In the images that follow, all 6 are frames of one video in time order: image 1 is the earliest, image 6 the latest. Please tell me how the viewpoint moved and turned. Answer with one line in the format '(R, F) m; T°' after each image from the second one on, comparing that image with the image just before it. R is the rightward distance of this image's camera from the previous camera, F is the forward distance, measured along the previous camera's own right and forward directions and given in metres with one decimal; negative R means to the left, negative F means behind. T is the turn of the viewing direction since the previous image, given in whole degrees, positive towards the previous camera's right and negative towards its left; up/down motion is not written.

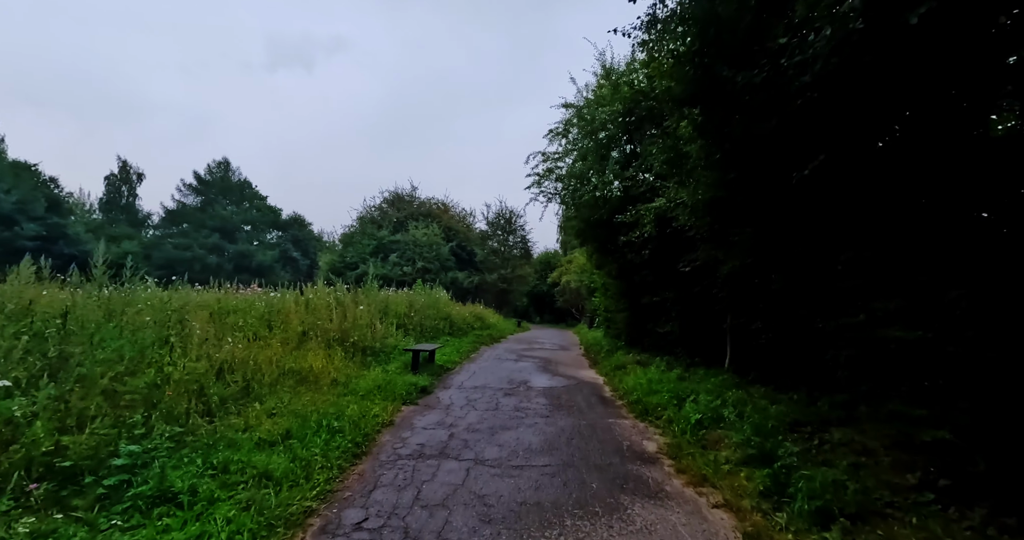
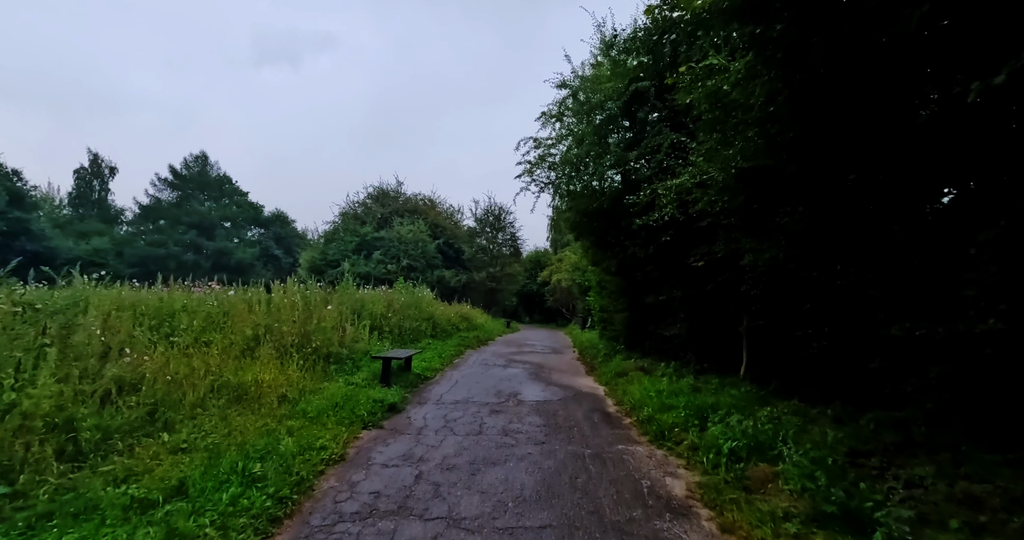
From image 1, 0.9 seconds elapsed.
(0.0, +1.2) m; +1°
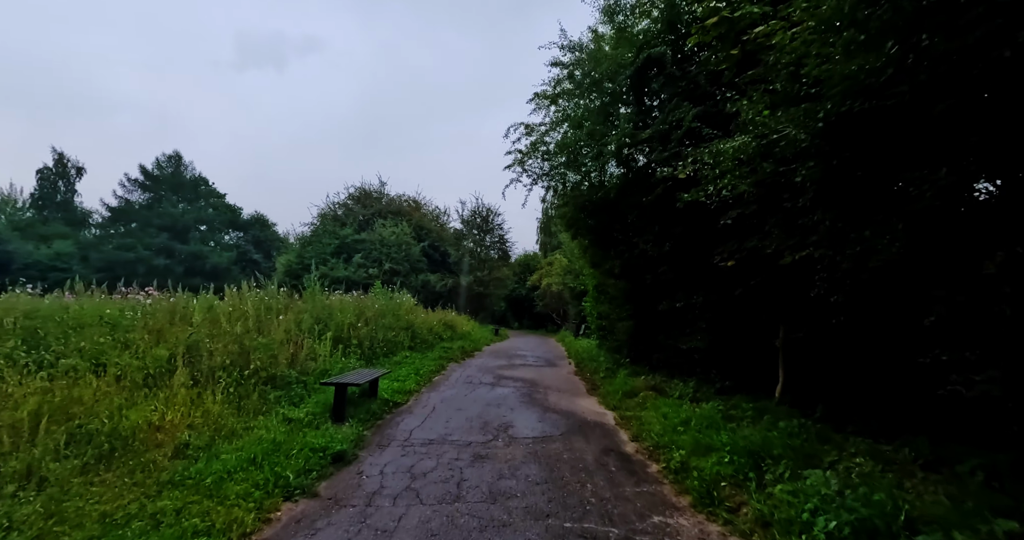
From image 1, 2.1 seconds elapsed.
(0.0, +1.6) m; +1°
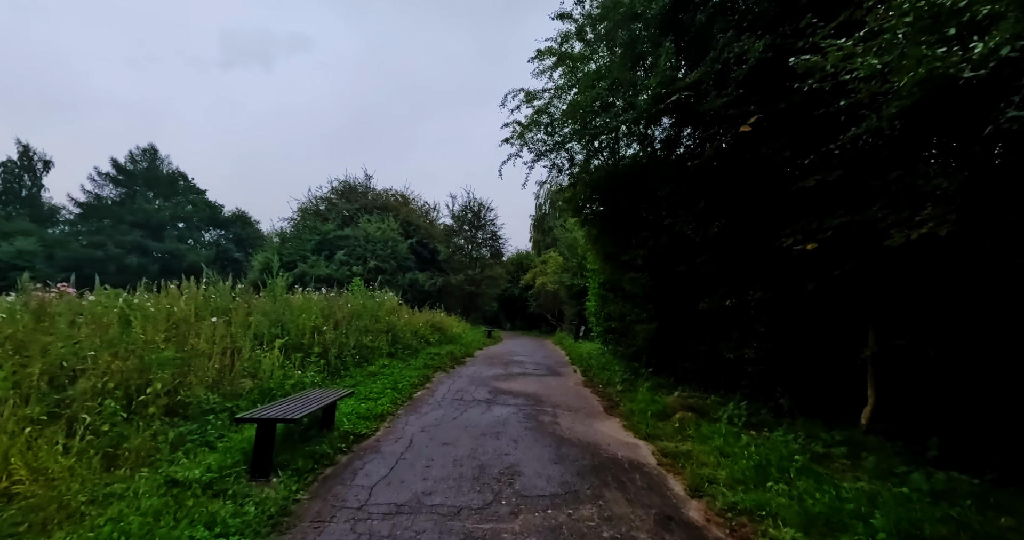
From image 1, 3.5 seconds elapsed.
(-0.1, +1.9) m; +1°
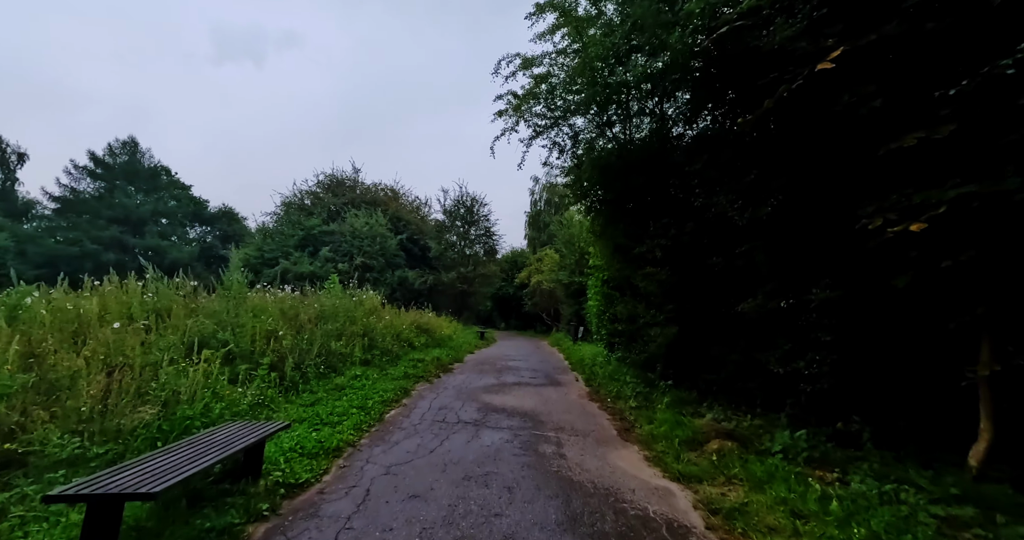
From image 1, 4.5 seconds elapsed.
(0.0, +1.5) m; +1°
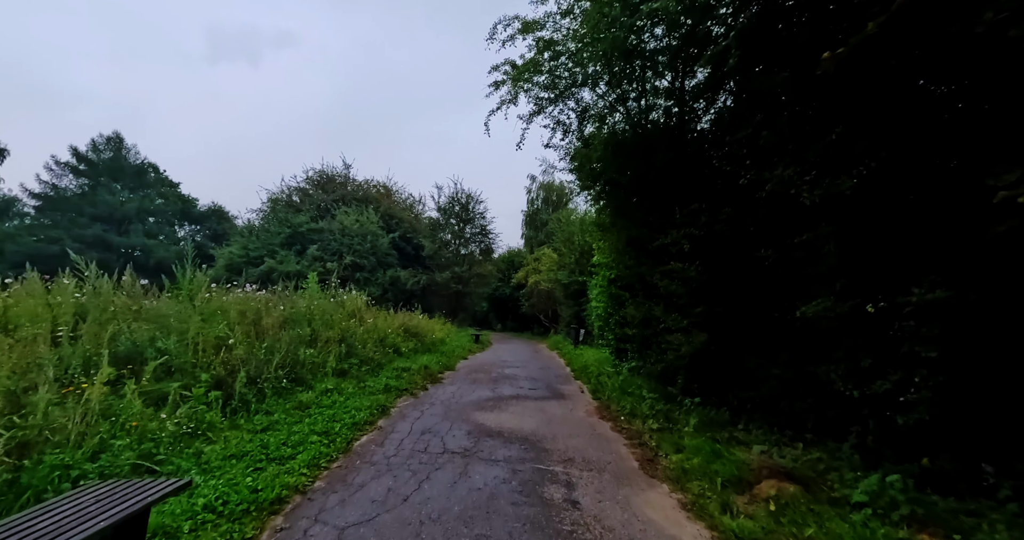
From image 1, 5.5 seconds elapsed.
(0.0, +1.2) m; 0°
